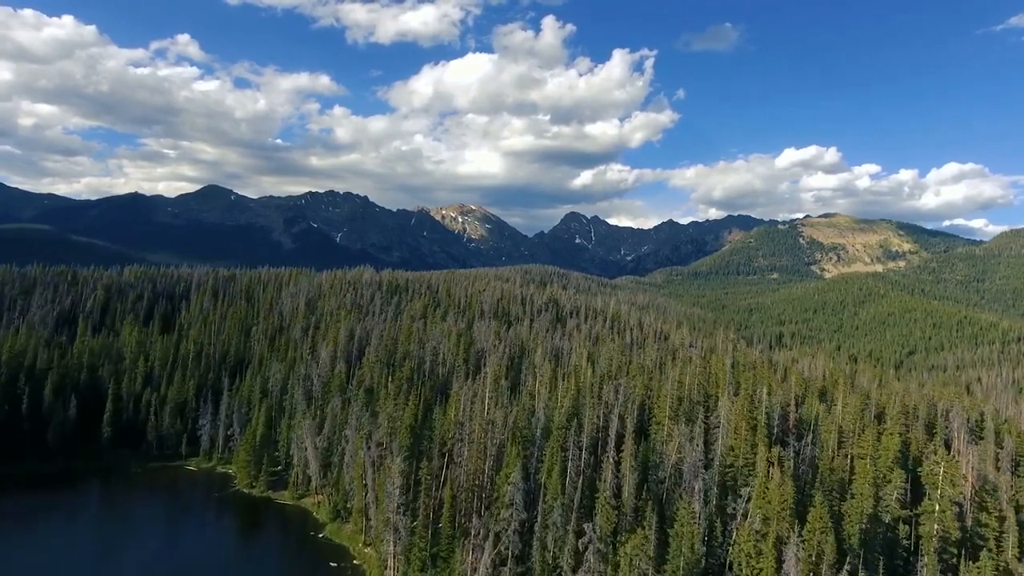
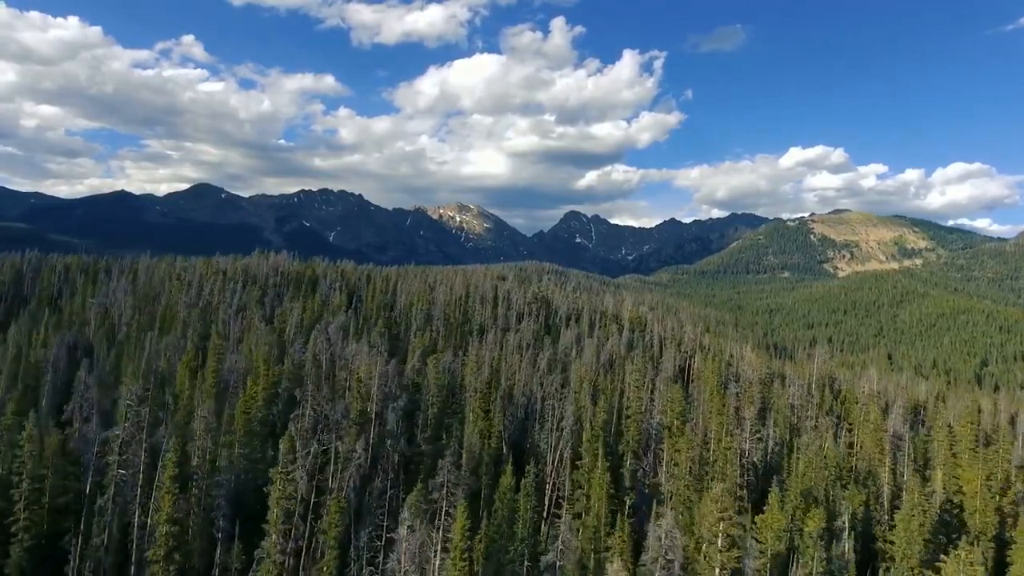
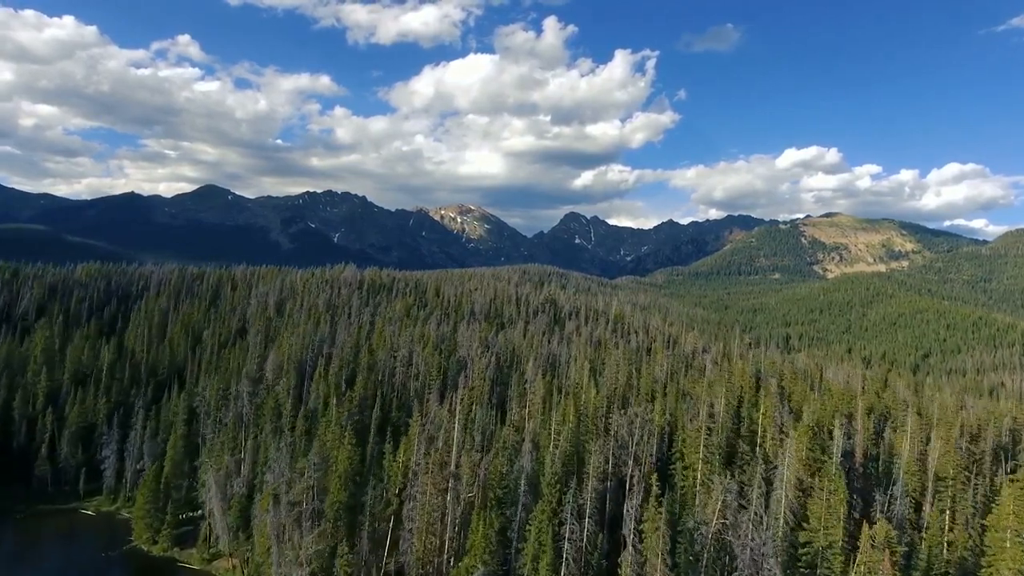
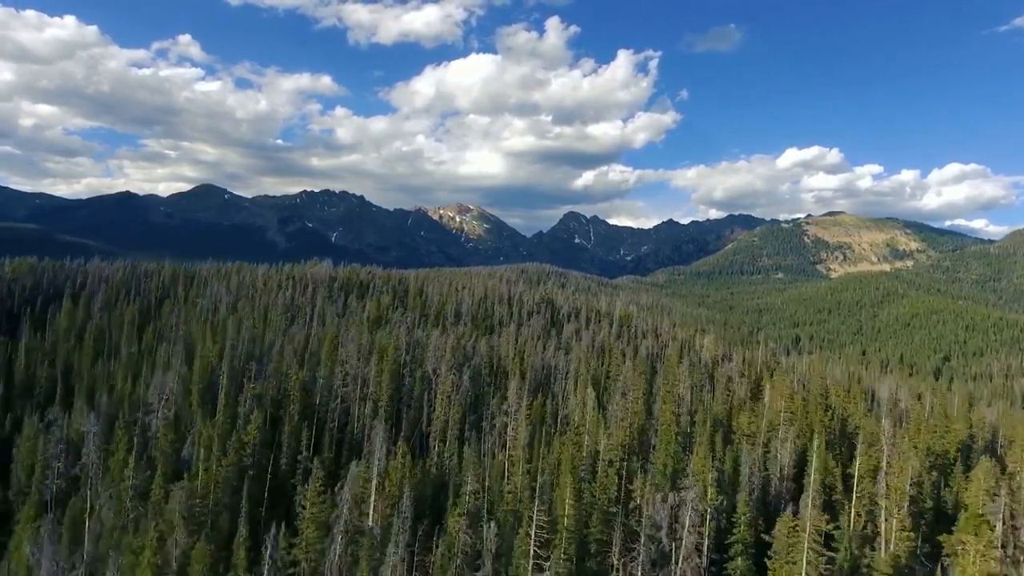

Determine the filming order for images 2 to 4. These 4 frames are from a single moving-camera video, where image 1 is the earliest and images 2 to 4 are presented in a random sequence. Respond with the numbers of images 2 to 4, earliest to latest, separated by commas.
3, 4, 2
